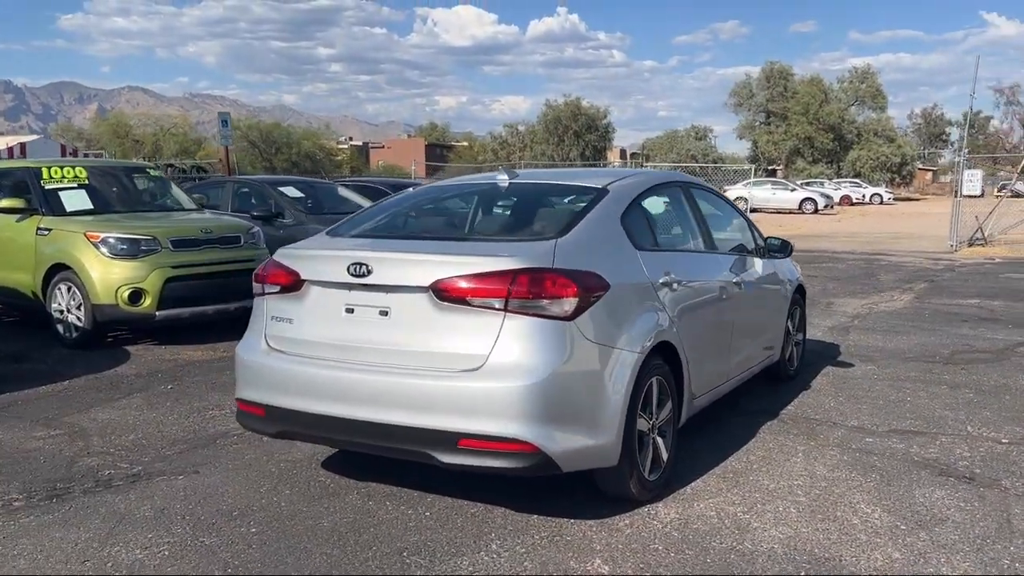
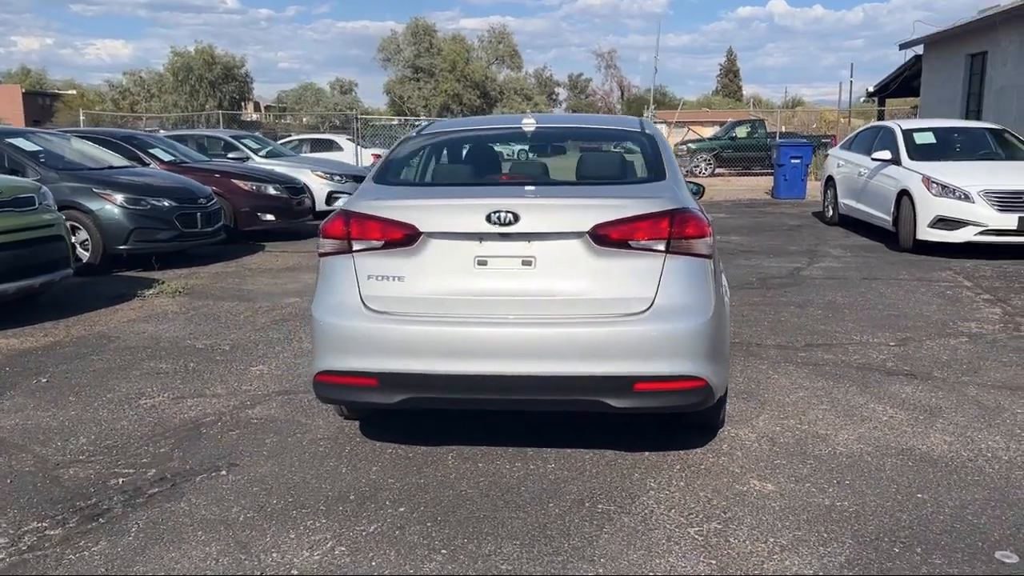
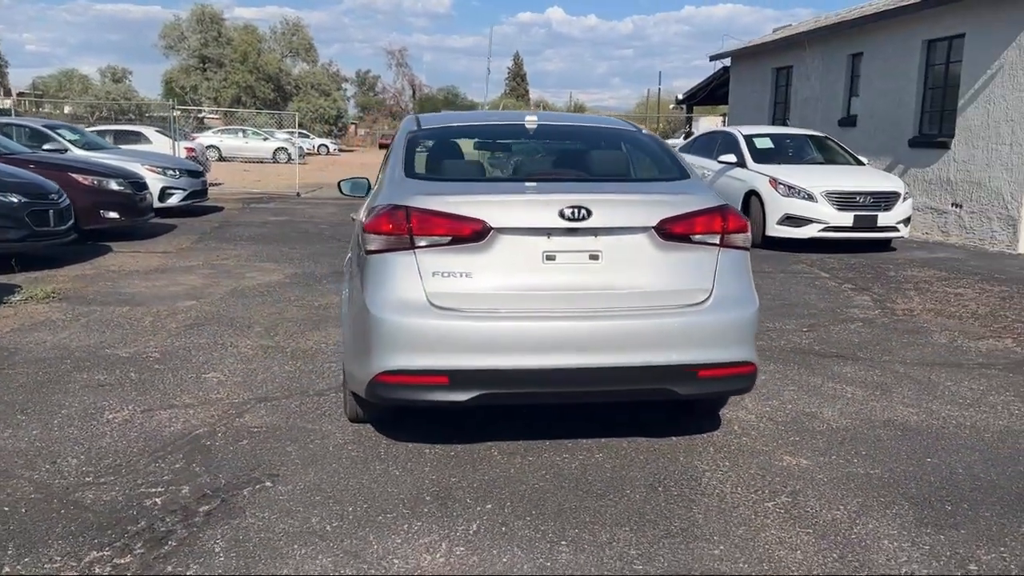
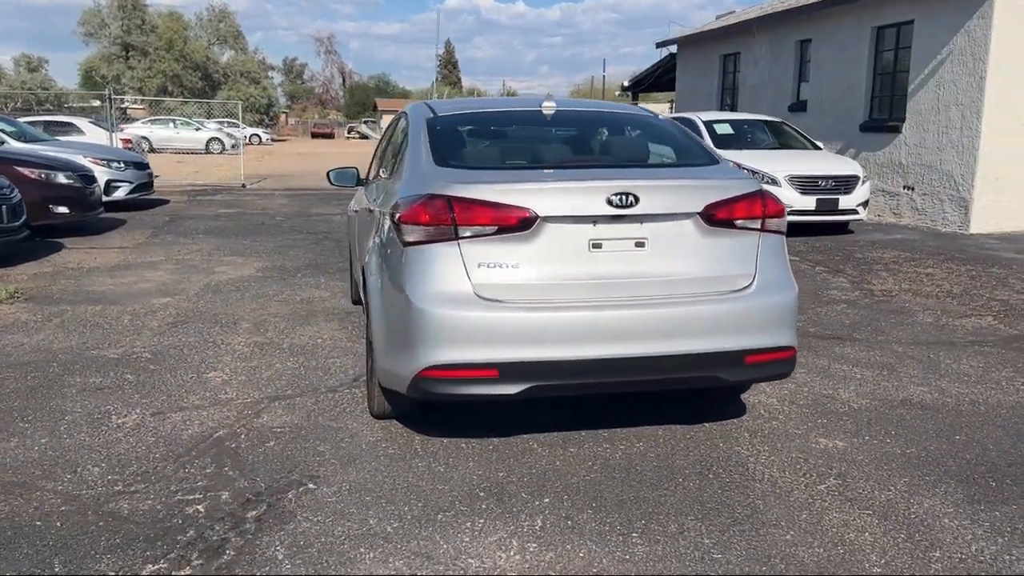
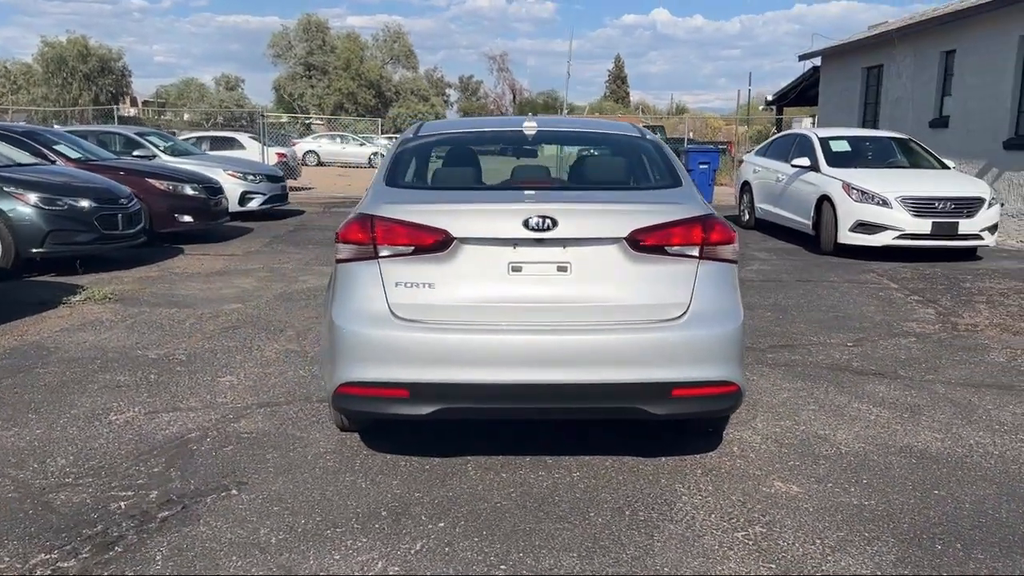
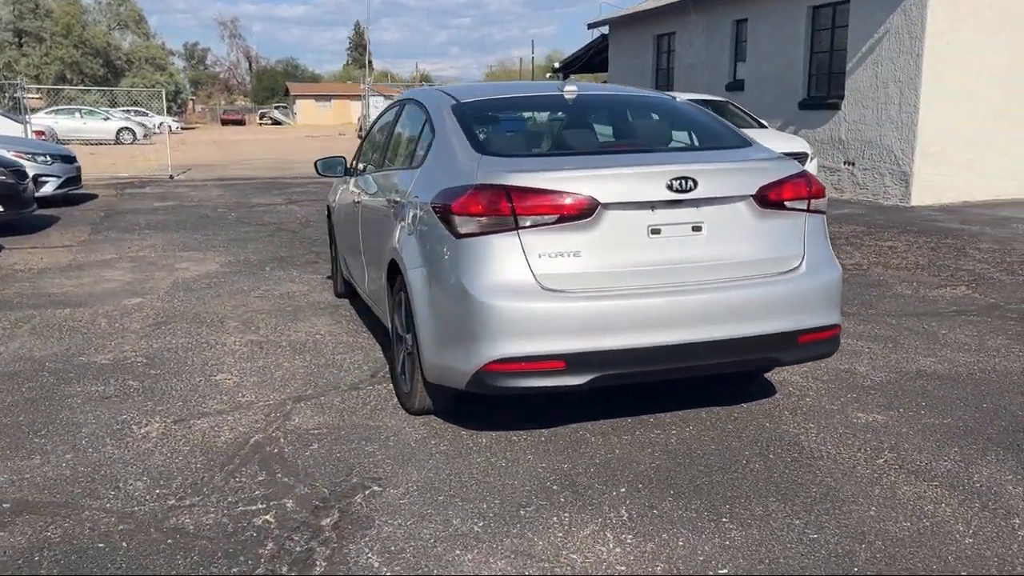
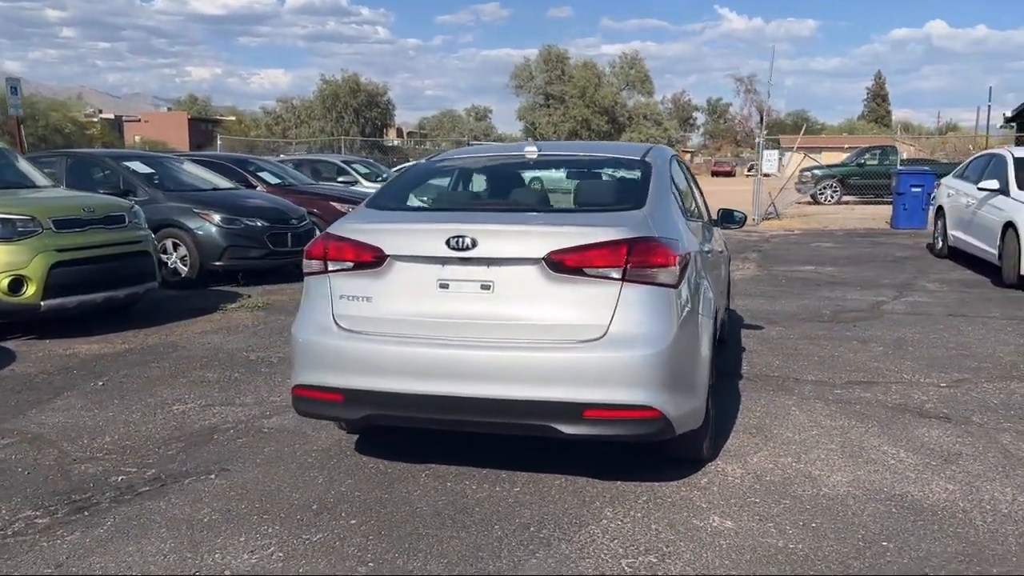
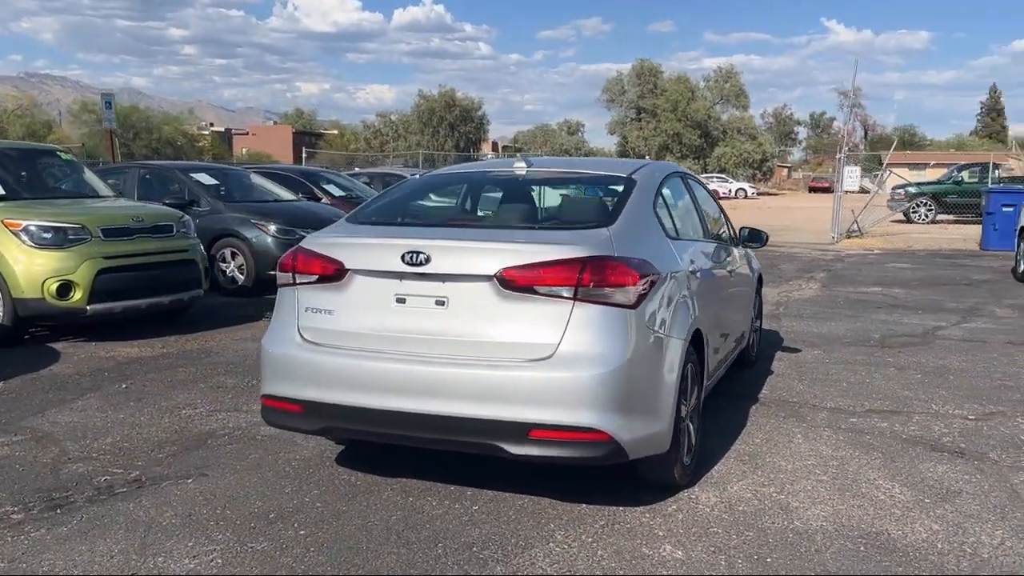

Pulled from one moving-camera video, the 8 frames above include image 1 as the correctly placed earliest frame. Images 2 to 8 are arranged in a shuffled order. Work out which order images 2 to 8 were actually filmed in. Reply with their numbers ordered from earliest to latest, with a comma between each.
8, 7, 2, 5, 3, 4, 6
